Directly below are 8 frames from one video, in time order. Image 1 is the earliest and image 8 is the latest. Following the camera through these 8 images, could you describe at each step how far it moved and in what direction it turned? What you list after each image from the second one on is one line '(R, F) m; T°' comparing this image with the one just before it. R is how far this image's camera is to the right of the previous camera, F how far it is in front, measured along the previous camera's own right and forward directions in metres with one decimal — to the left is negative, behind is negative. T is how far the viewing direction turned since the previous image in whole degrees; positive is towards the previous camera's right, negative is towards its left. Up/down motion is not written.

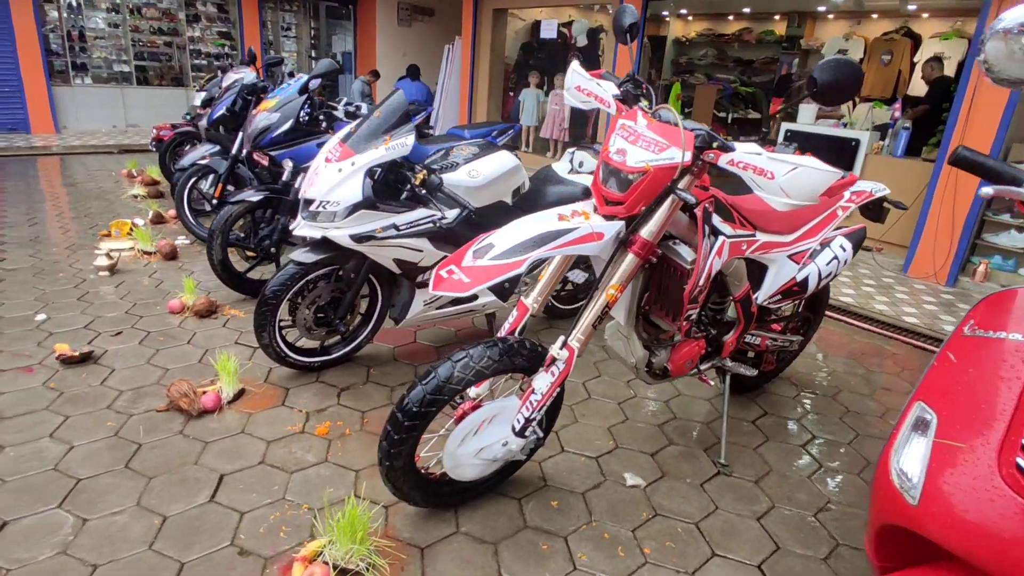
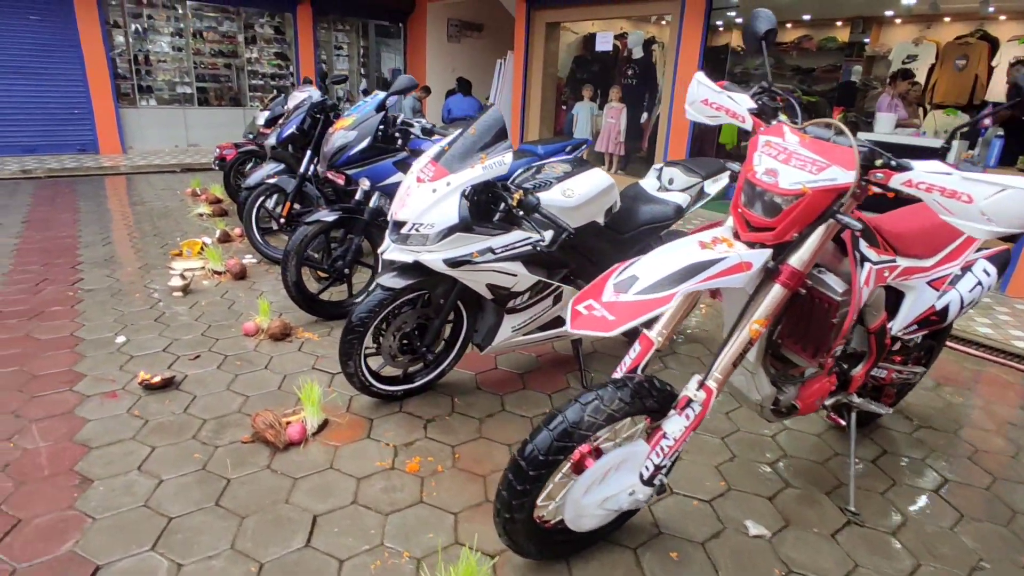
(-0.3, +0.2) m; -4°
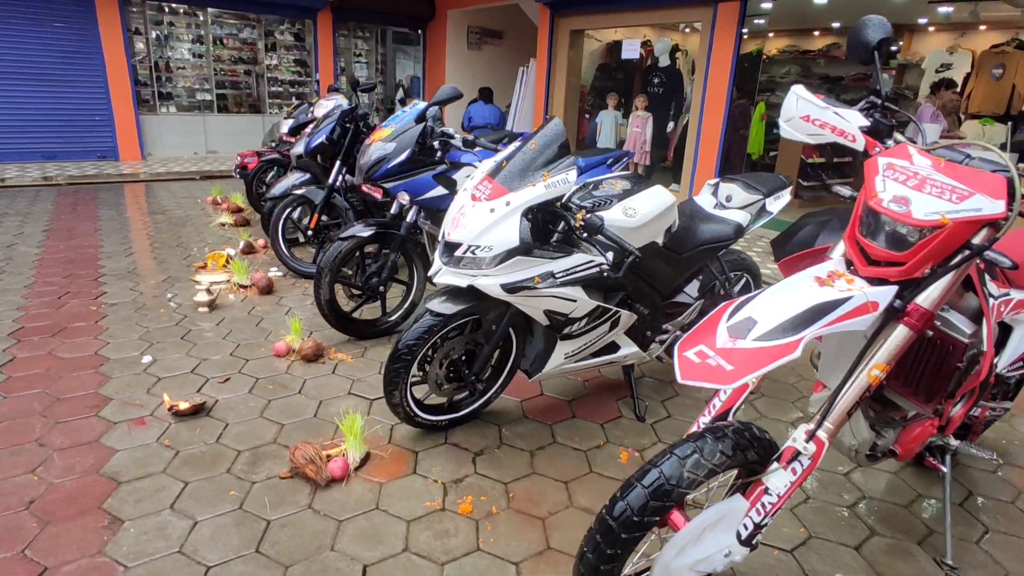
(-0.2, +0.2) m; -1°
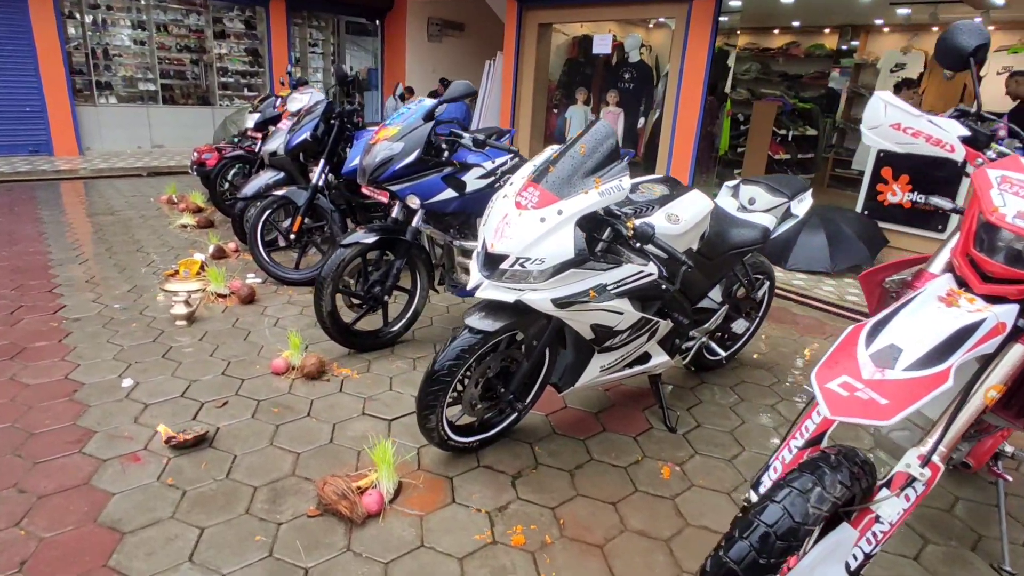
(-0.4, +0.2) m; +5°
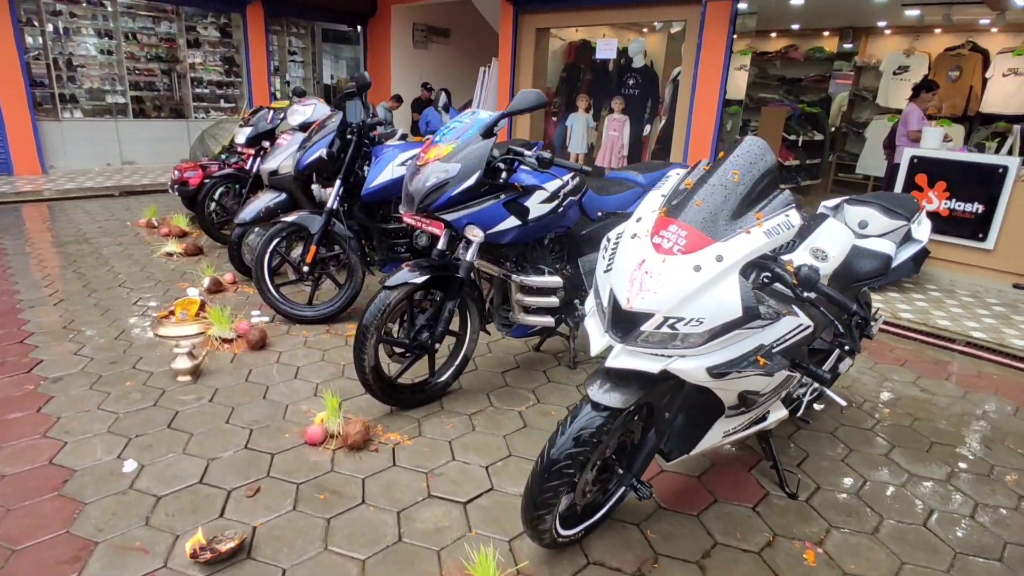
(-0.5, +0.5) m; +3°
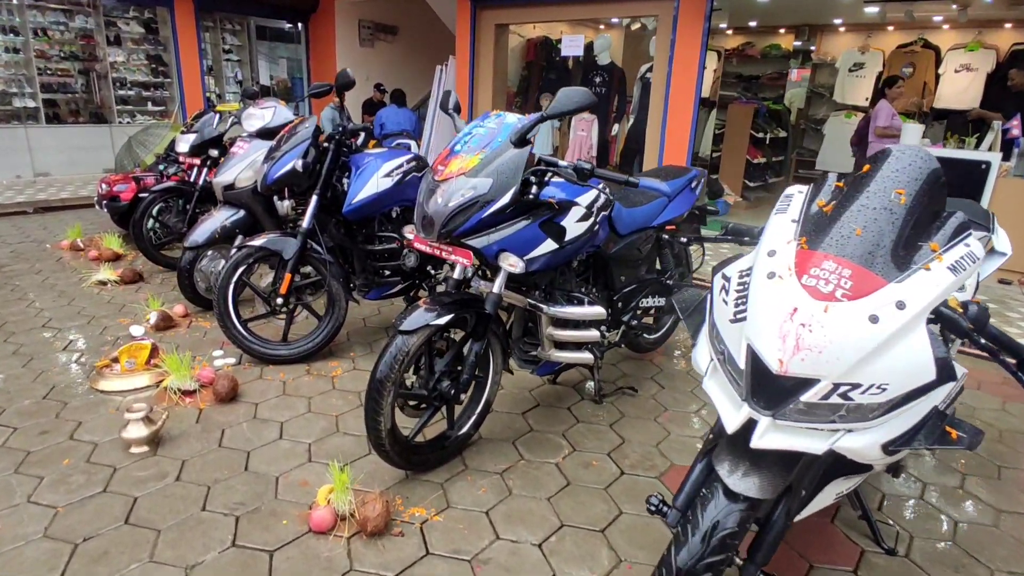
(-0.4, +0.5) m; +5°
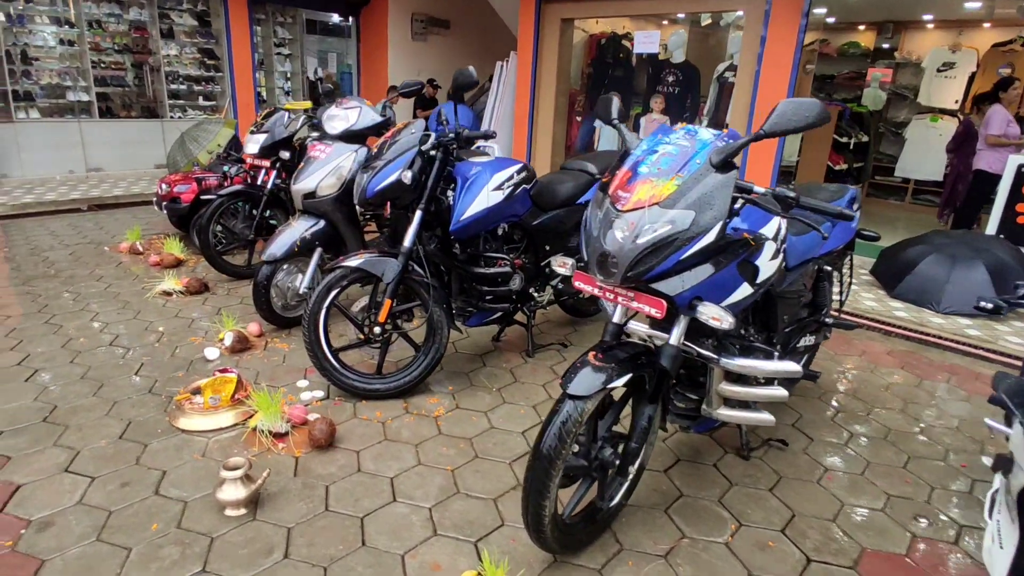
(-0.5, +0.4) m; -2°
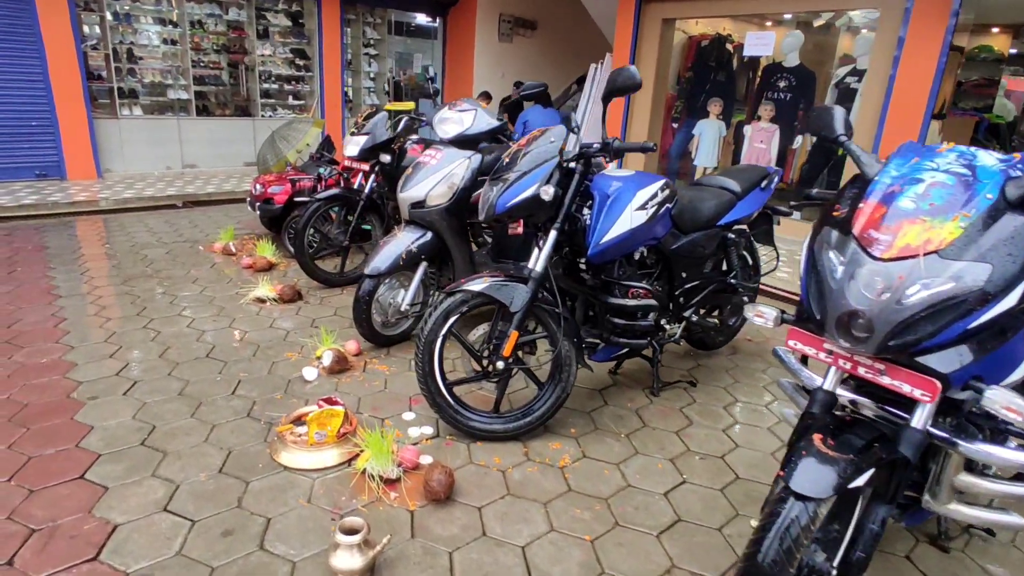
(-0.4, +0.4) m; -6°
